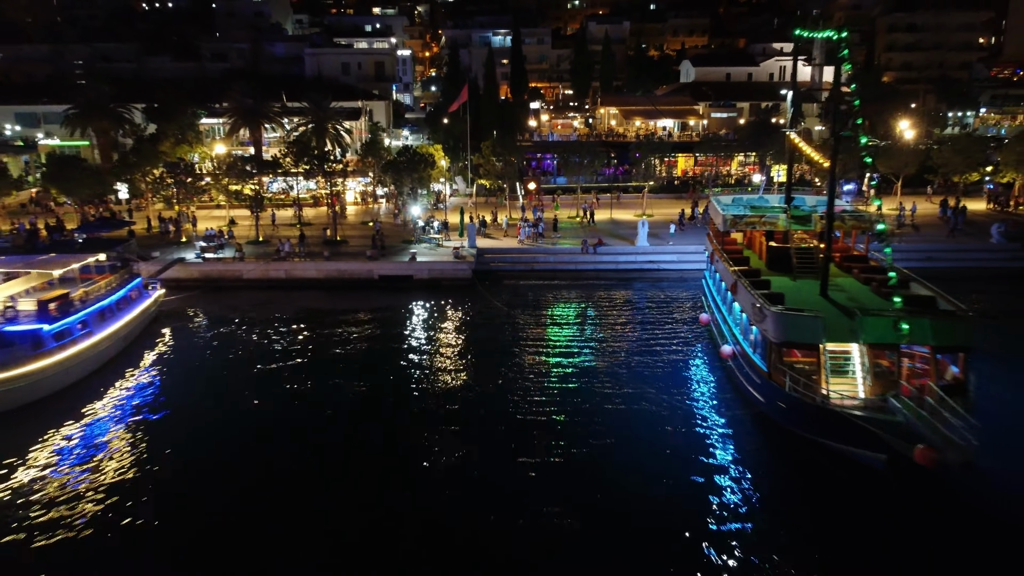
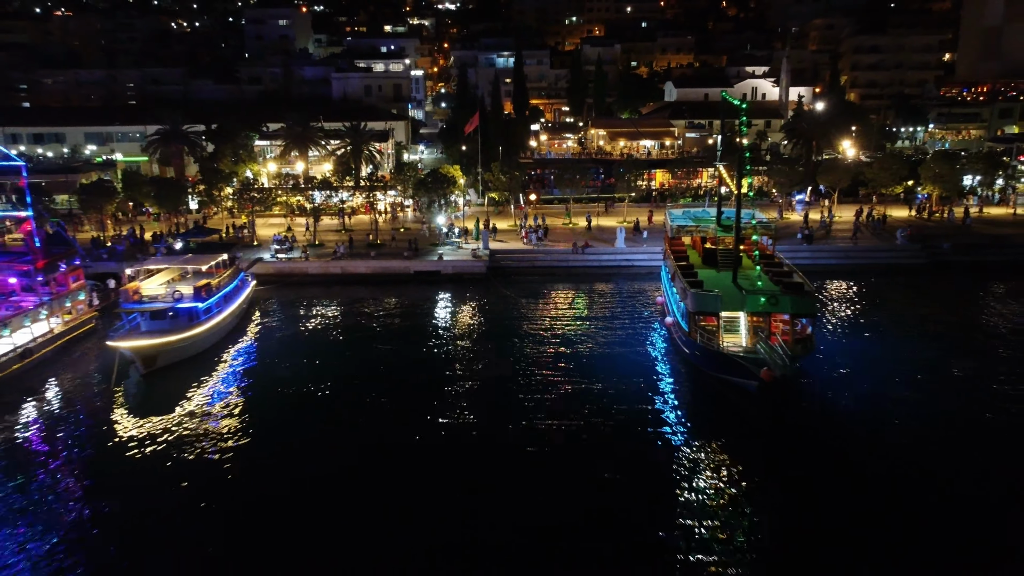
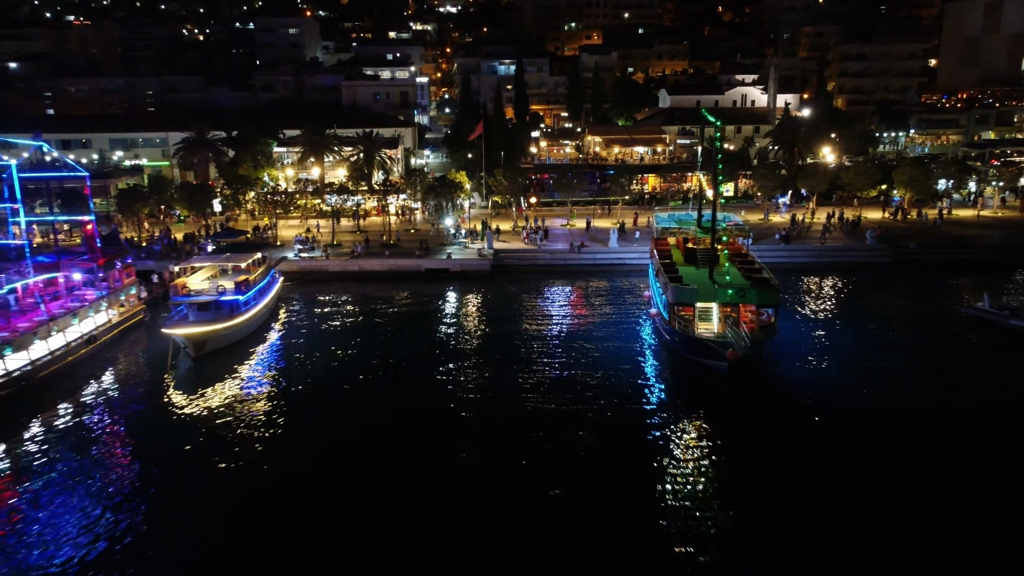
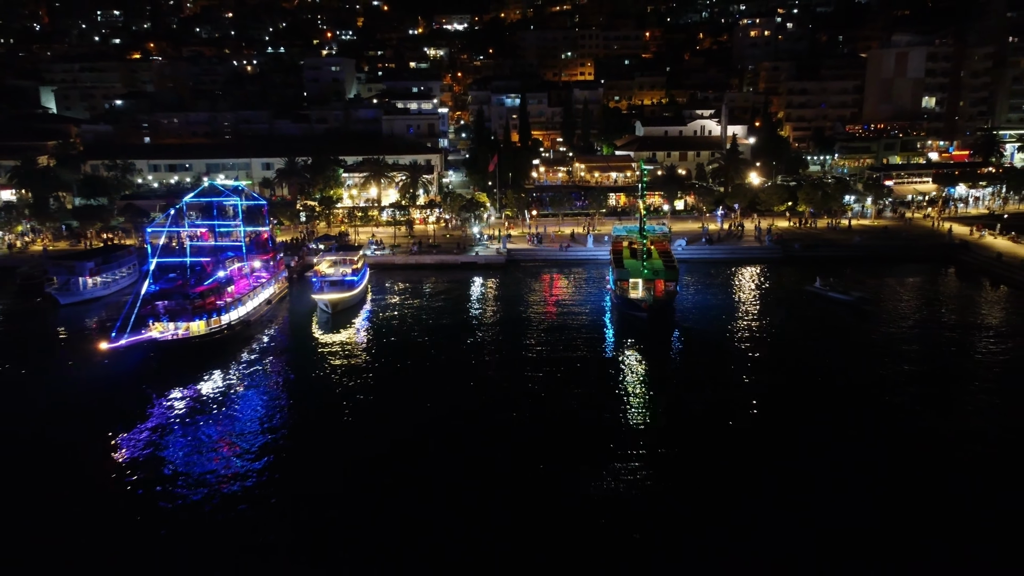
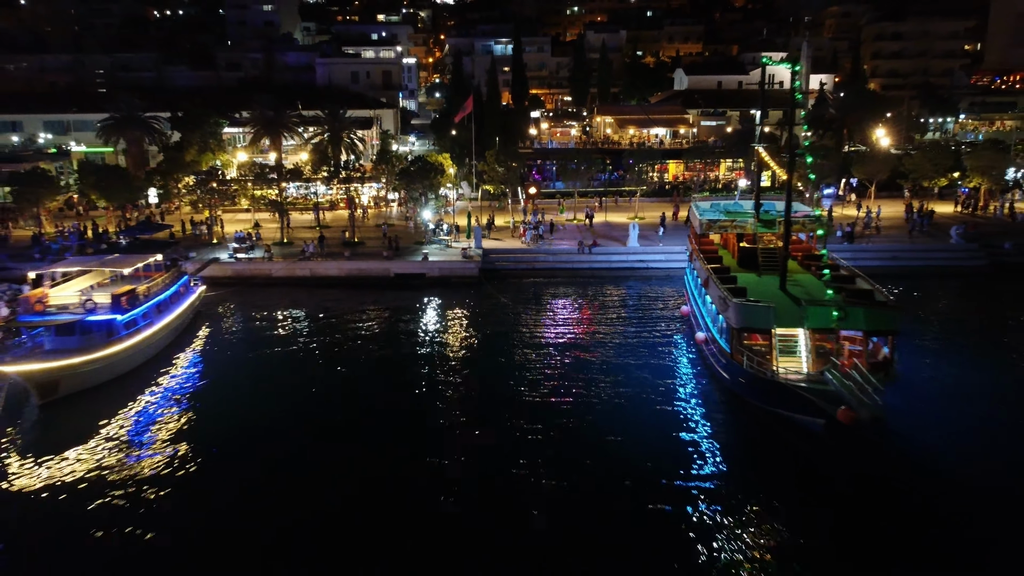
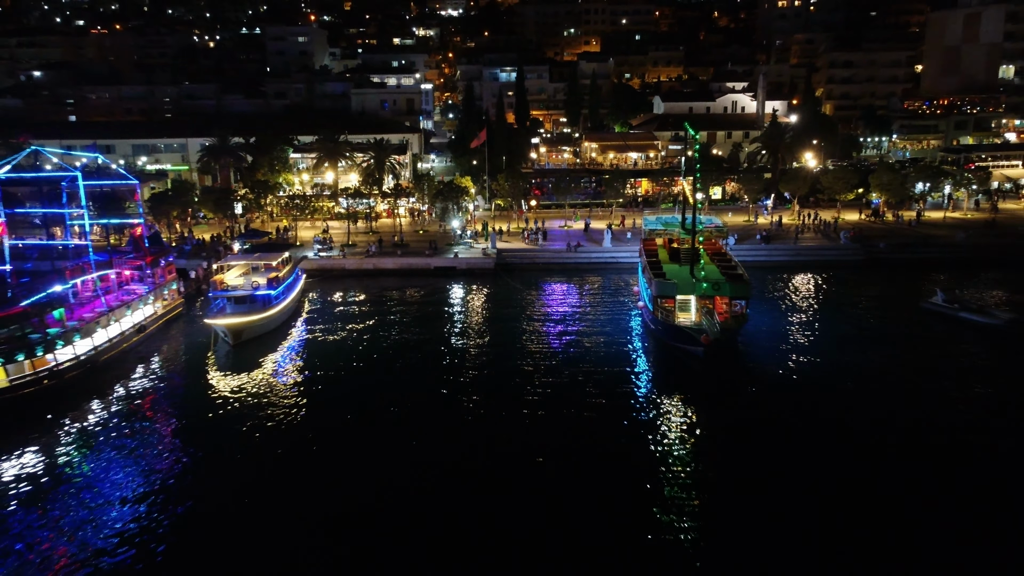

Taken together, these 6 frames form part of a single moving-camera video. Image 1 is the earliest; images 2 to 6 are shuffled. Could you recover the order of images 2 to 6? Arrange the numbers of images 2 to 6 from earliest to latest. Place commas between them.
5, 2, 3, 6, 4
